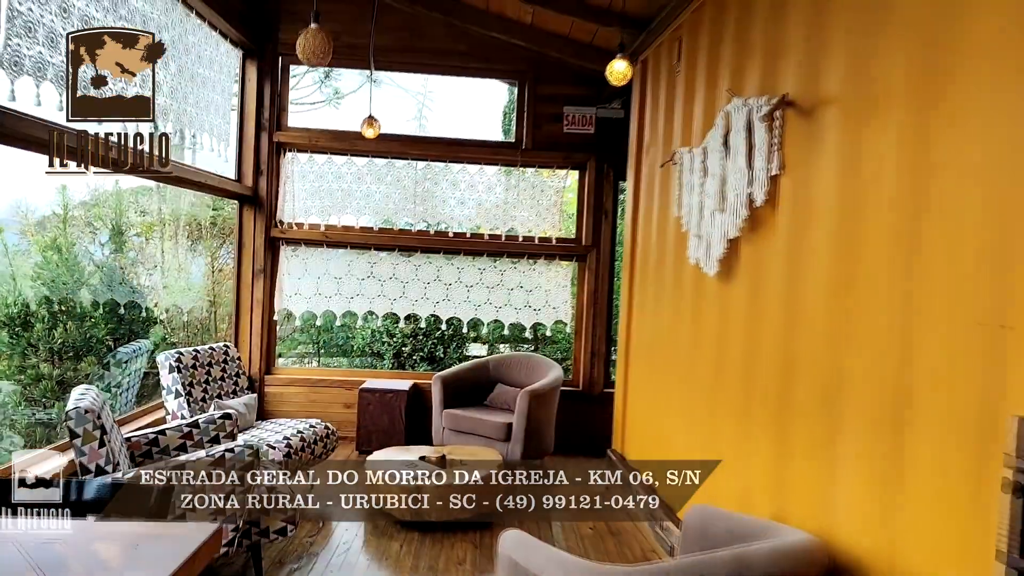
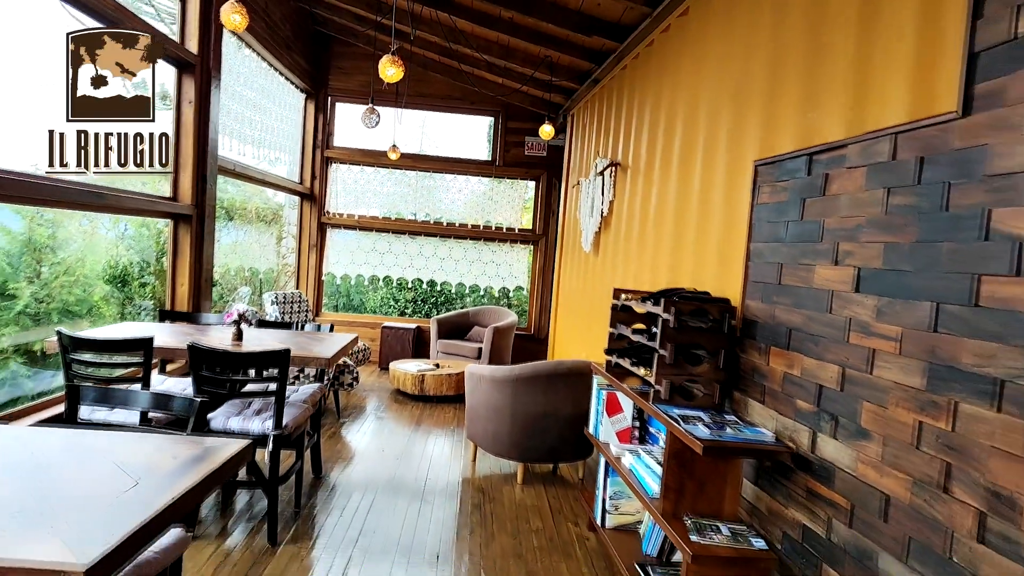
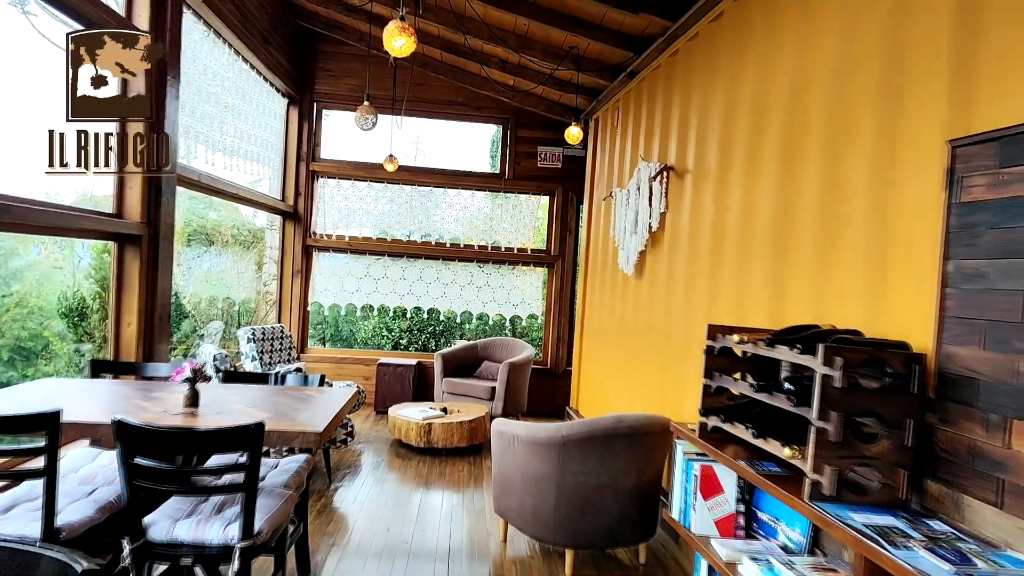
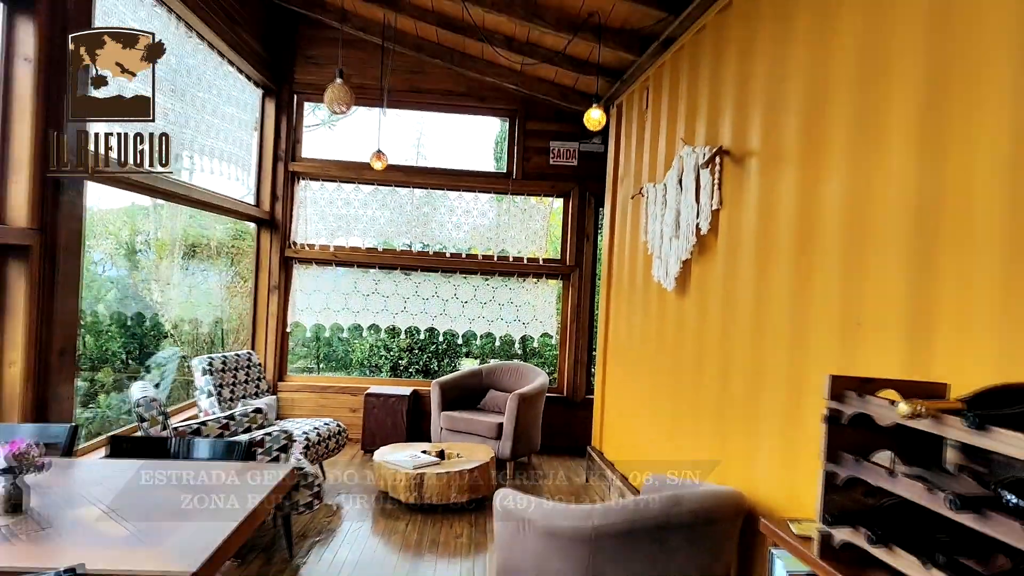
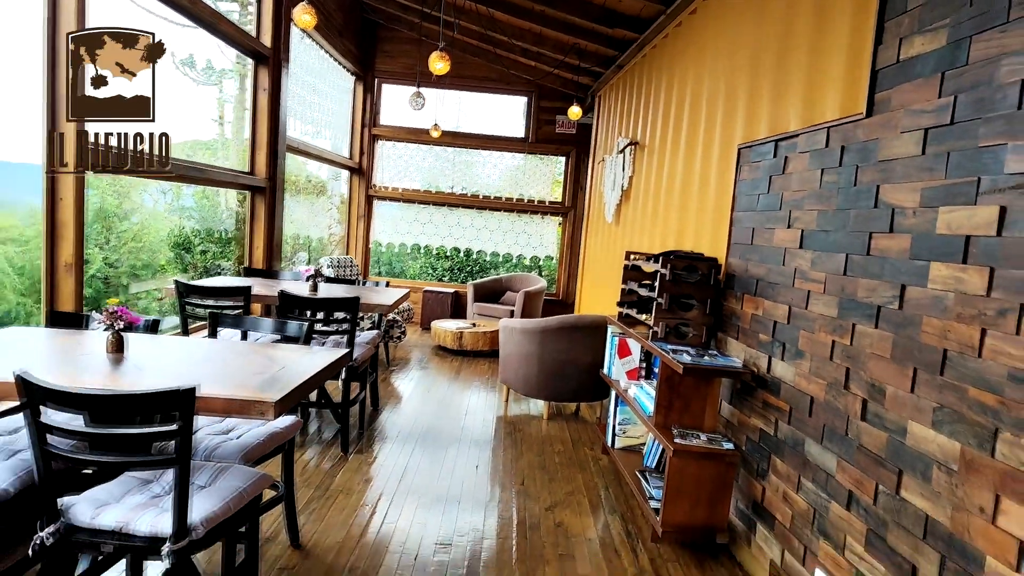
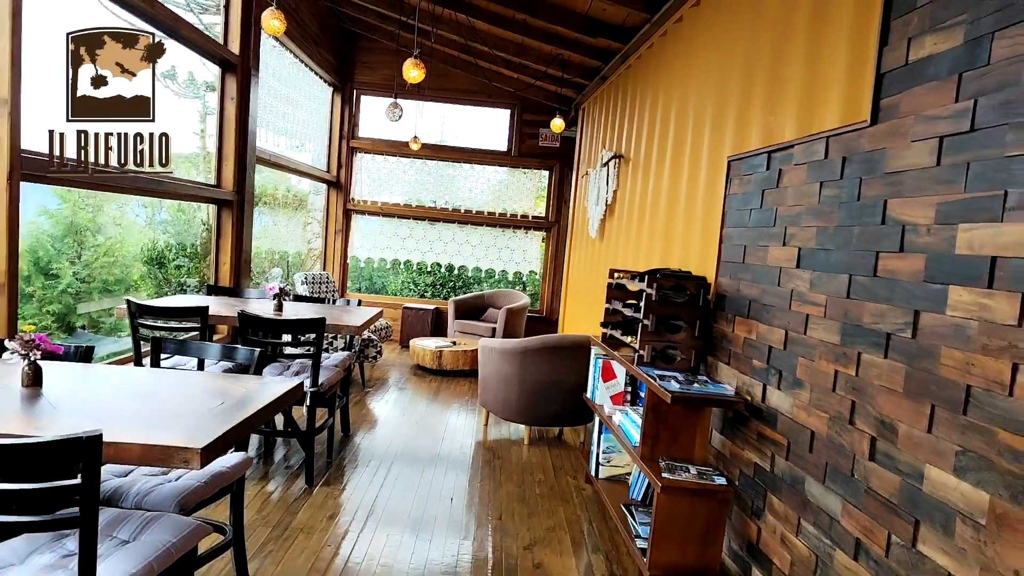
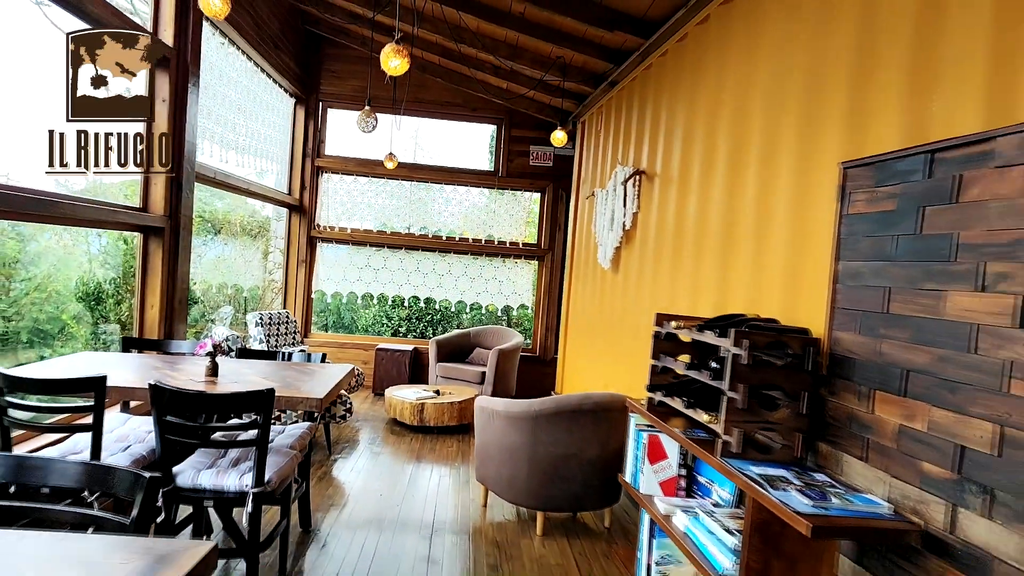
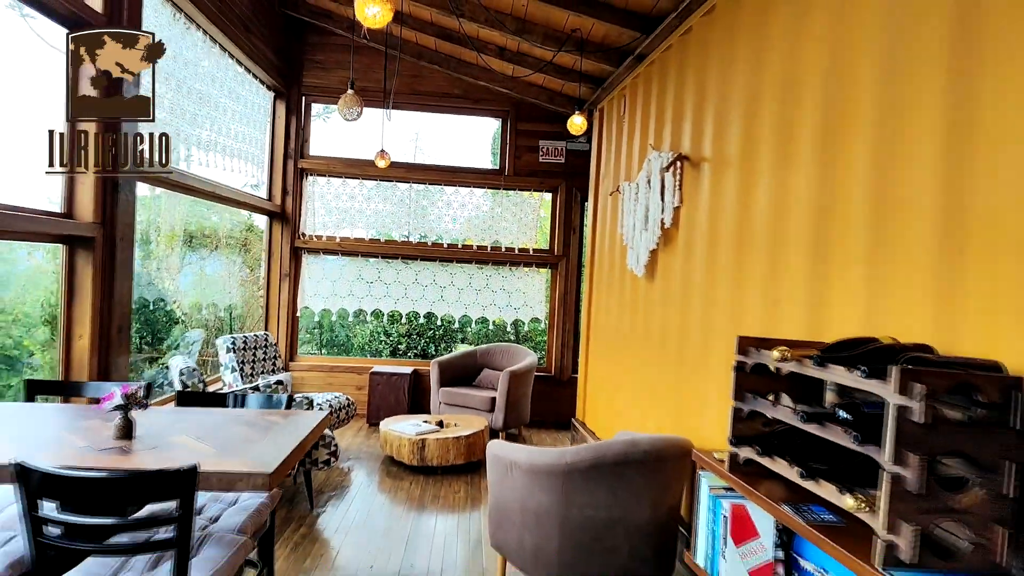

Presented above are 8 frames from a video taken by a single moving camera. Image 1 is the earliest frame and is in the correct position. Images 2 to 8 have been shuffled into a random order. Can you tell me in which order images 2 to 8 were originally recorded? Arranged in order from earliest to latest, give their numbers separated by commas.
4, 8, 3, 7, 2, 6, 5
